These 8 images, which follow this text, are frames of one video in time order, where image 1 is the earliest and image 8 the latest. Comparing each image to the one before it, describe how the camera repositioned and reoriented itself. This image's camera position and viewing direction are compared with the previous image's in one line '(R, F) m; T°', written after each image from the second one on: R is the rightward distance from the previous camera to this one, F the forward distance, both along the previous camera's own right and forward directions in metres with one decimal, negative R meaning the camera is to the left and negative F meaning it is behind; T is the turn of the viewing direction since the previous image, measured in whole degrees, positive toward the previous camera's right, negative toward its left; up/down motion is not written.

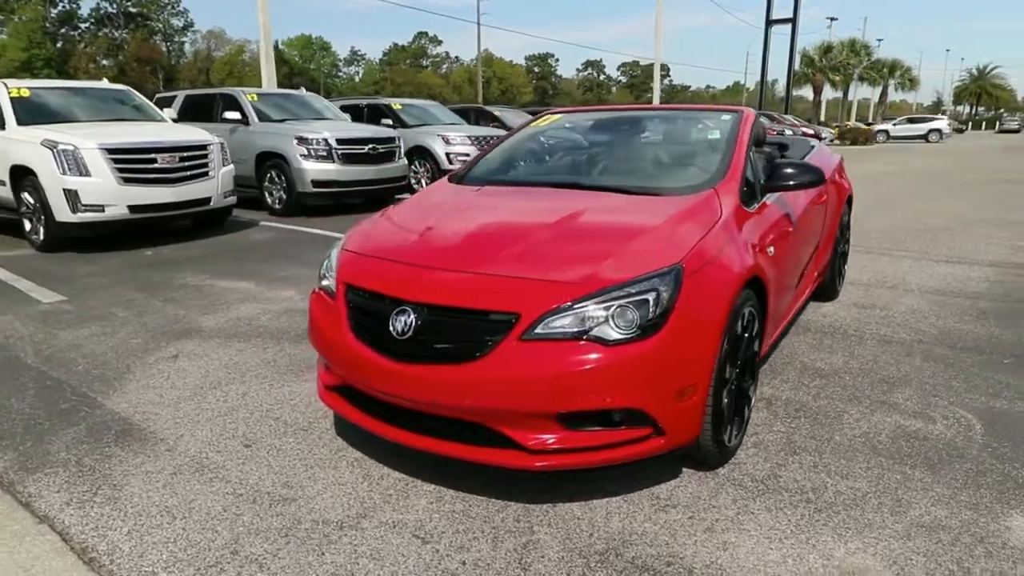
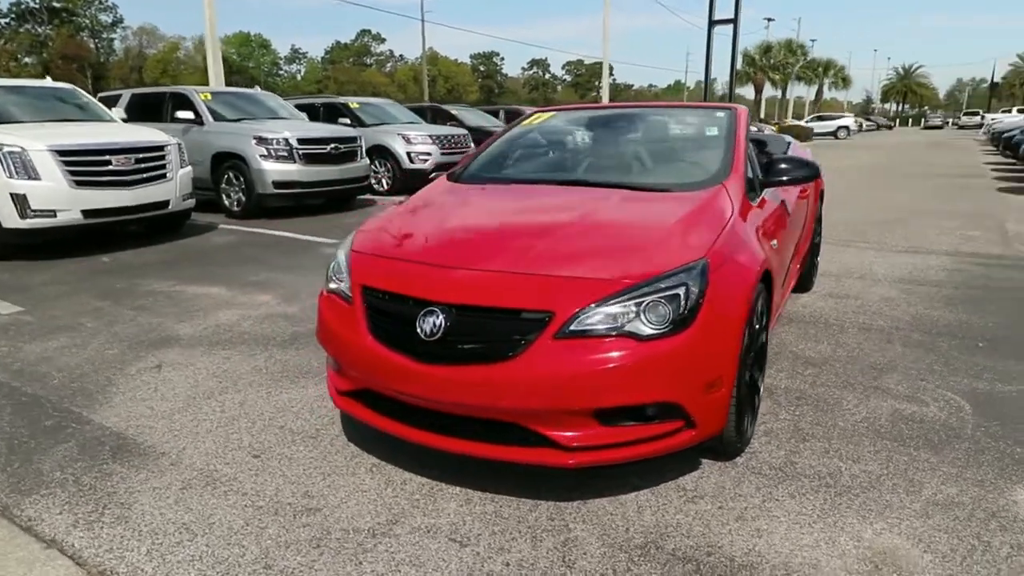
(-0.3, 0.0) m; +4°
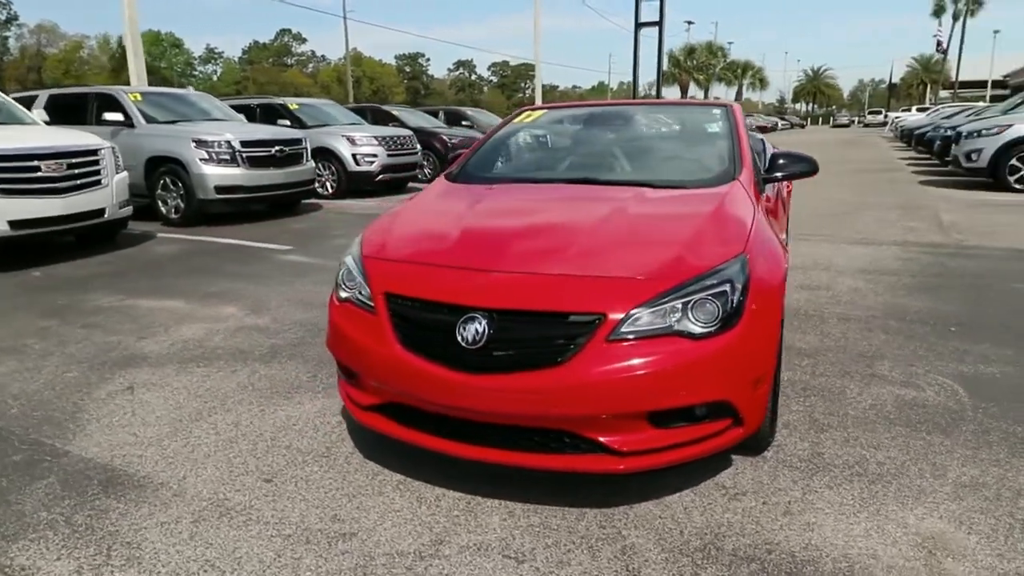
(-0.4, +0.1) m; +6°
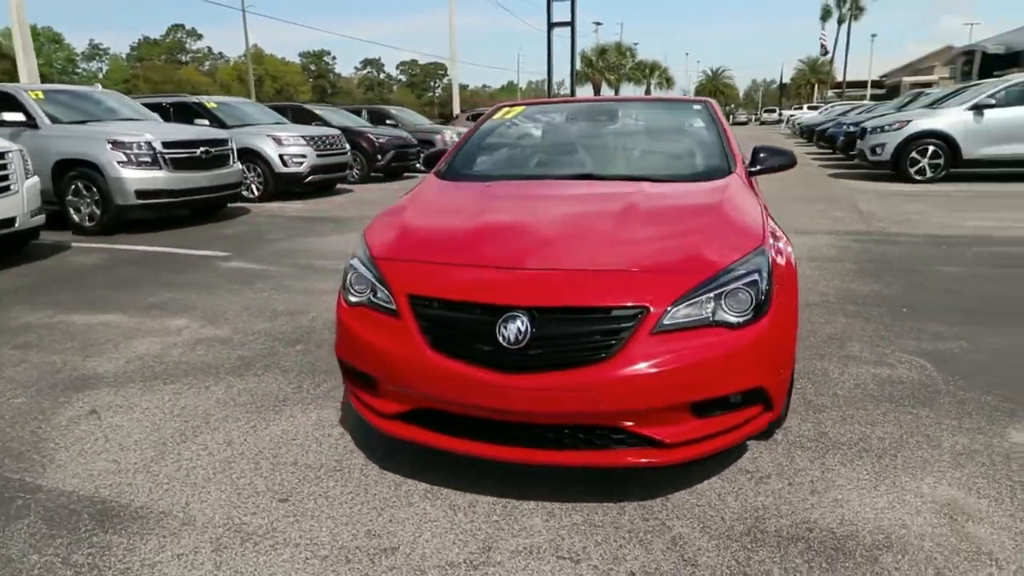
(-0.5, +0.1) m; +7°
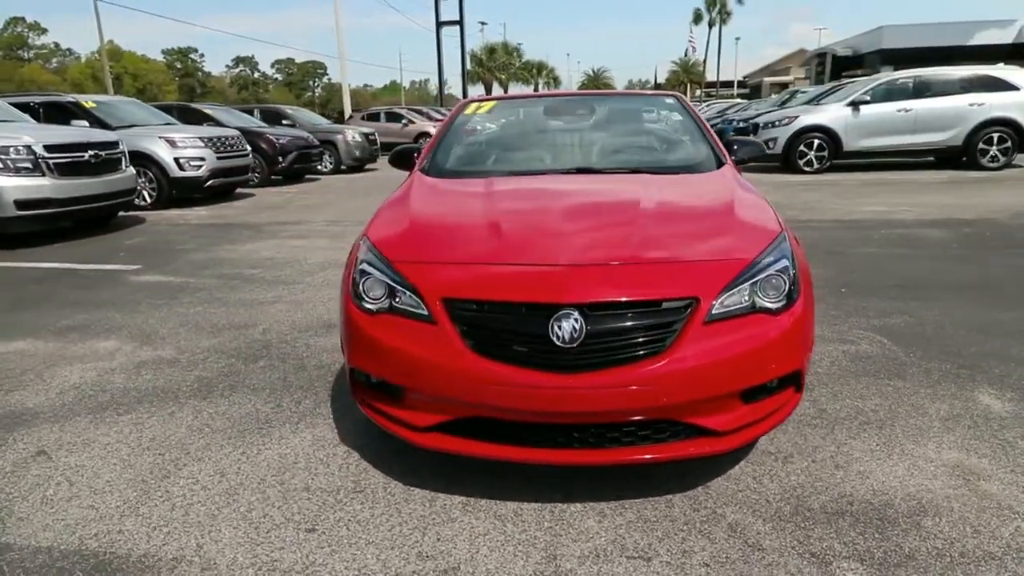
(-0.6, +0.1) m; +9°
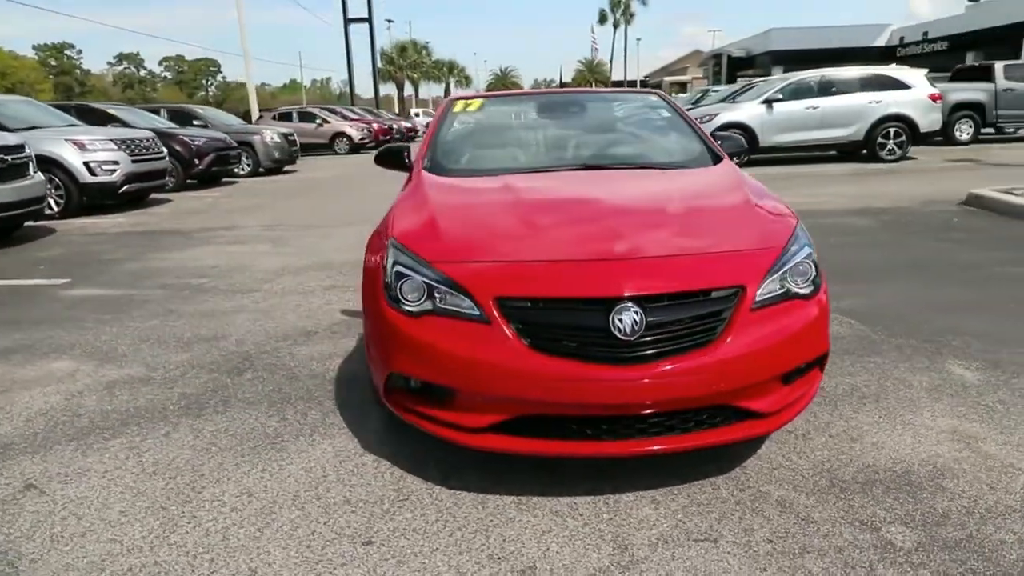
(-0.5, 0.0) m; +8°
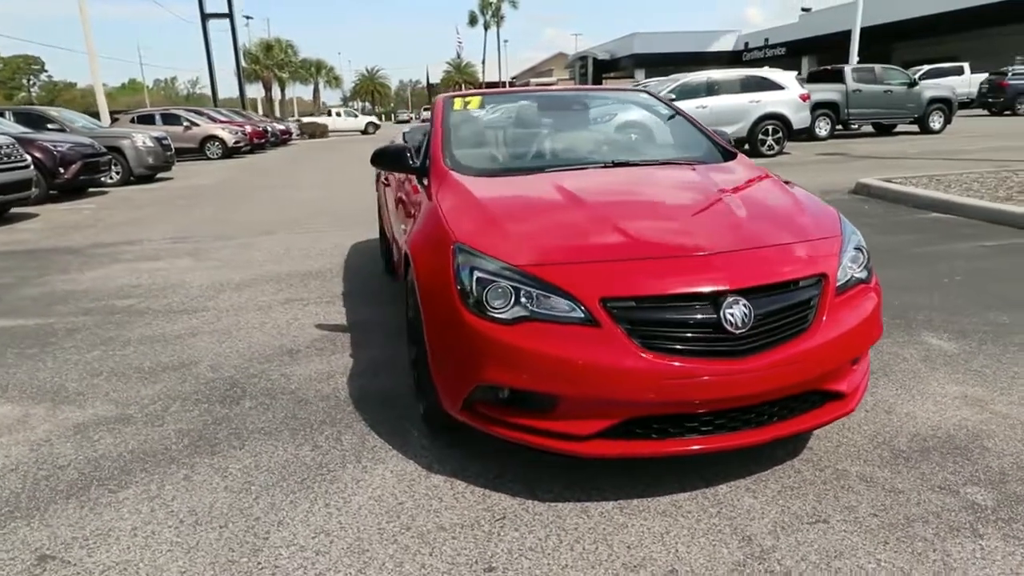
(-0.9, +0.2) m; +11°
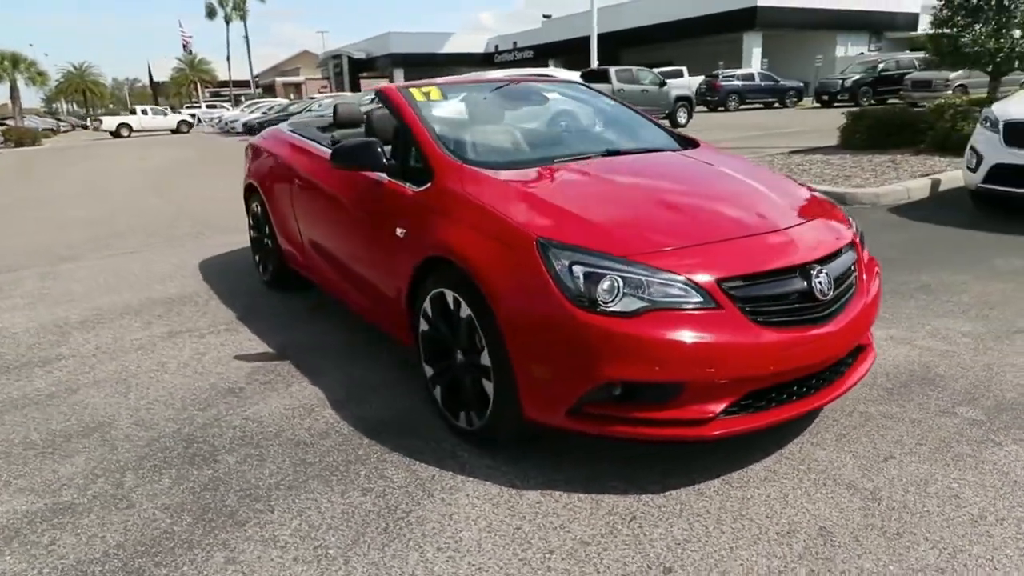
(-1.3, +0.4) m; +20°
